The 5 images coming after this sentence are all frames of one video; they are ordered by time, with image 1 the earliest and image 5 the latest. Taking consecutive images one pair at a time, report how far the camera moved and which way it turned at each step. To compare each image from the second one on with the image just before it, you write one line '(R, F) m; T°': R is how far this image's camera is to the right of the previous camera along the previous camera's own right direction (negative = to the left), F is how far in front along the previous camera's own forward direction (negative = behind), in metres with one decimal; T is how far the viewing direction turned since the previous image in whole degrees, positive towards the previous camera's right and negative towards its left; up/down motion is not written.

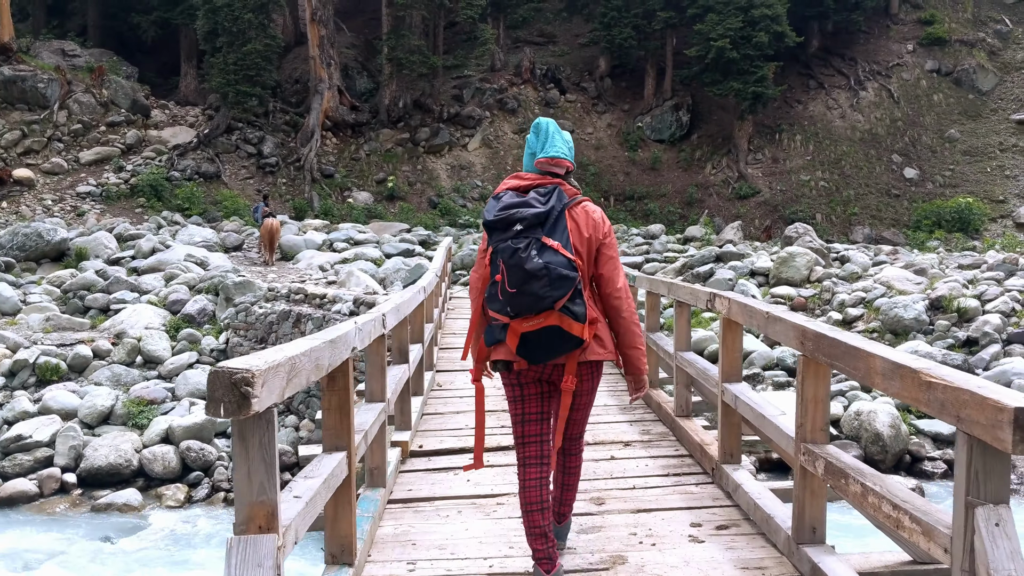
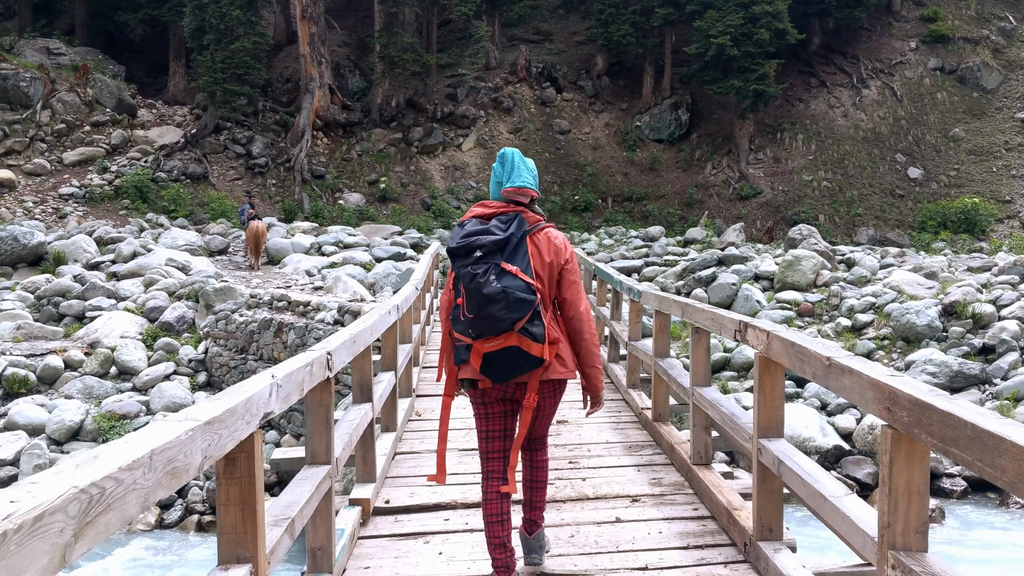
(0.0, +0.4) m; 0°
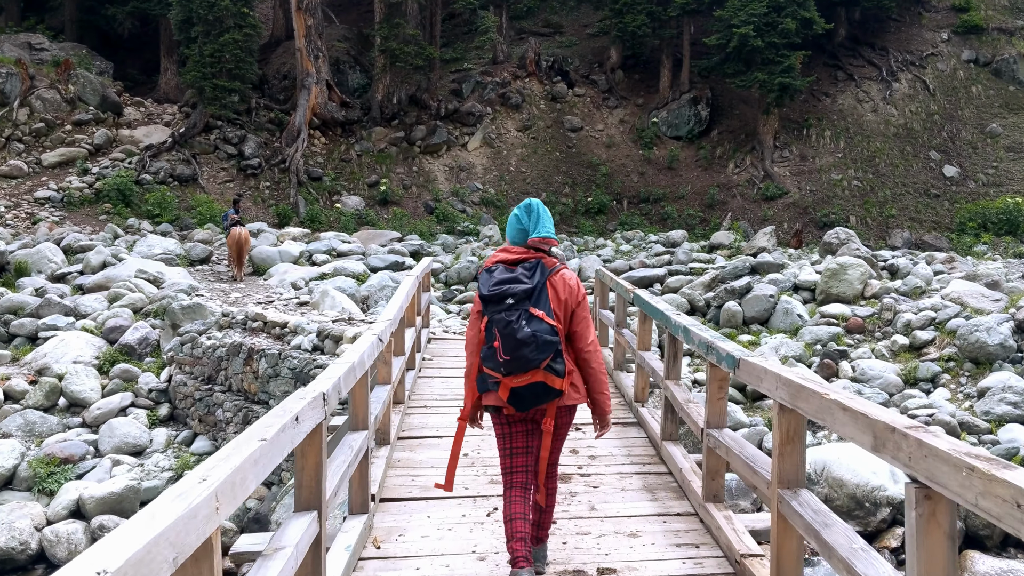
(0.0, +1.1) m; -1°
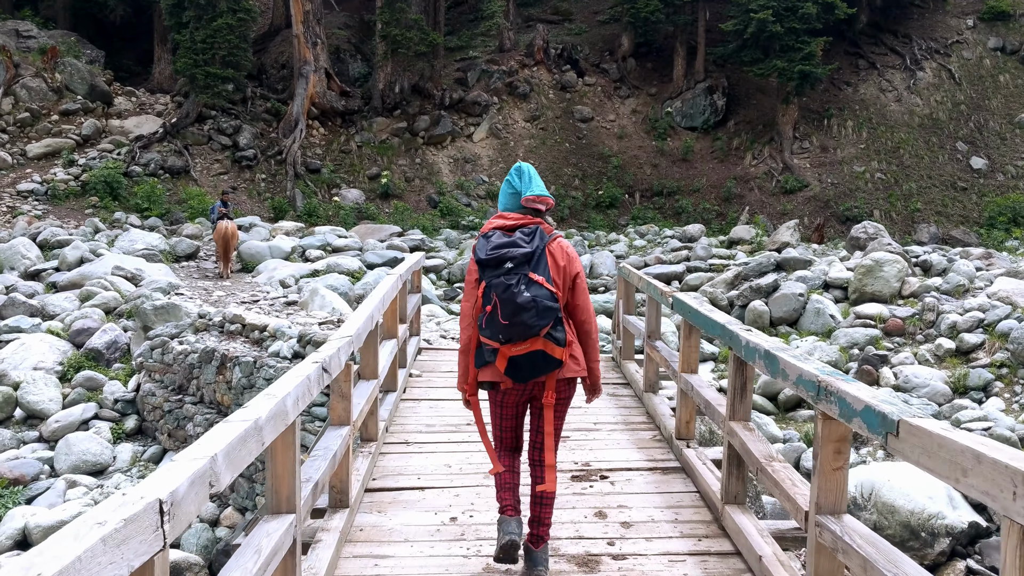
(0.0, +0.7) m; -1°
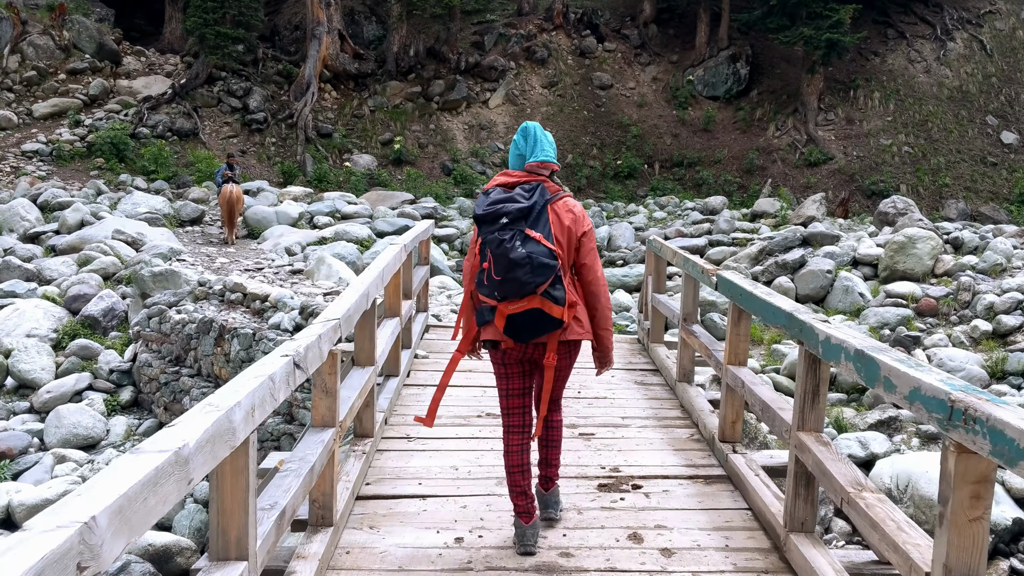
(0.0, +0.3) m; -1°
